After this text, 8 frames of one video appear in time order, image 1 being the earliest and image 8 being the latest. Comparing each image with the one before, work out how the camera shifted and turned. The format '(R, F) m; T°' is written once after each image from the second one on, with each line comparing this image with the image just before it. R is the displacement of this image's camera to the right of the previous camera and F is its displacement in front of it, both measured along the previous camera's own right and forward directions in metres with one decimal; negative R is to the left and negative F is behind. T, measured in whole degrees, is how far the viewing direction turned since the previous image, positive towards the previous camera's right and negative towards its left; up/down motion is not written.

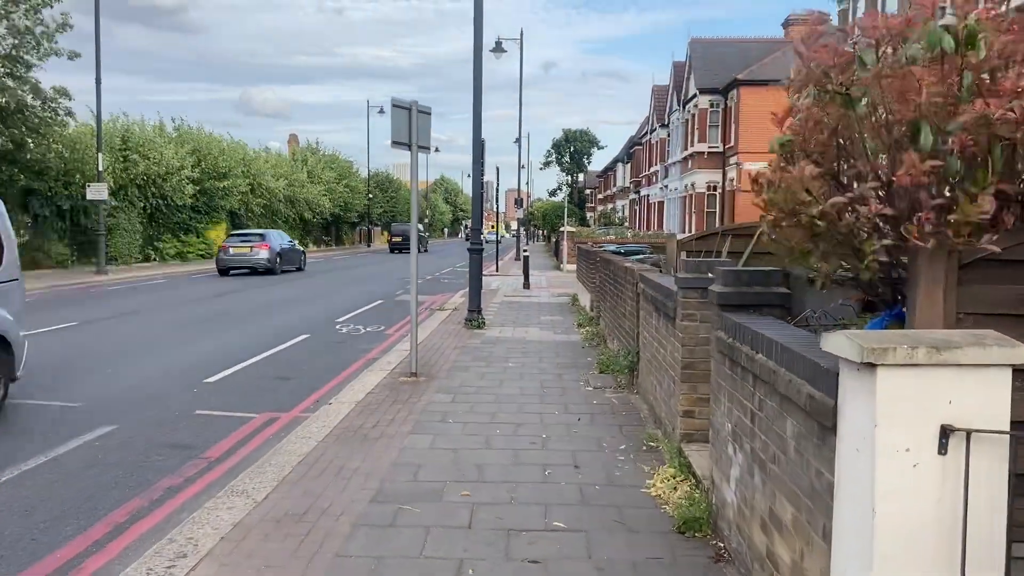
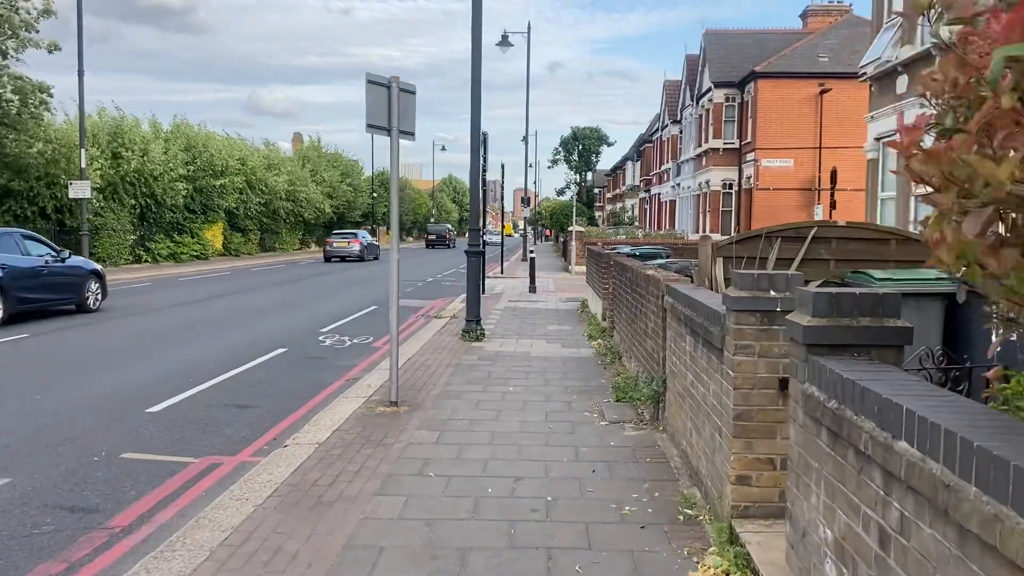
(+0.1, +1.4) m; -1°
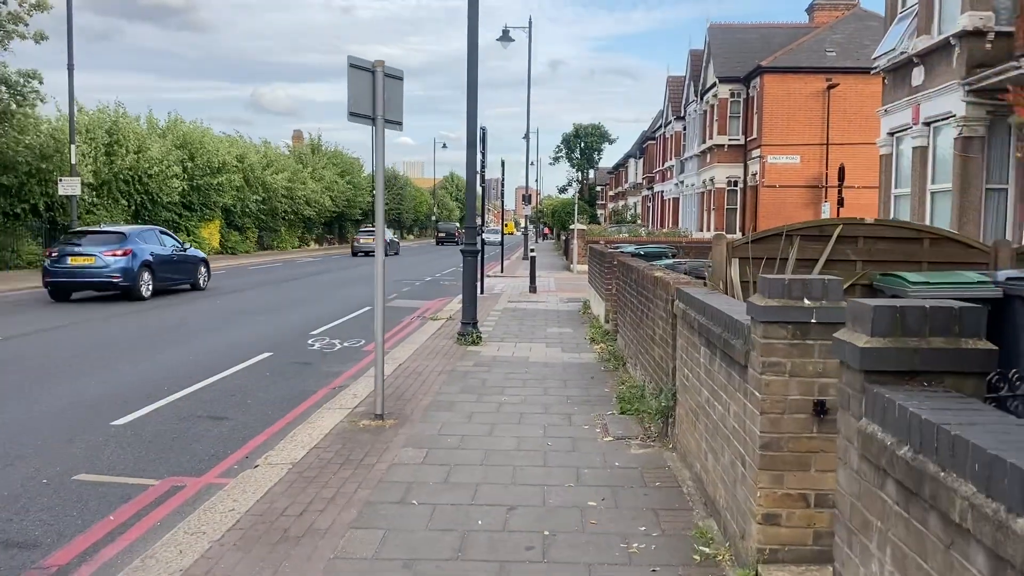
(+0.1, +0.6) m; 0°
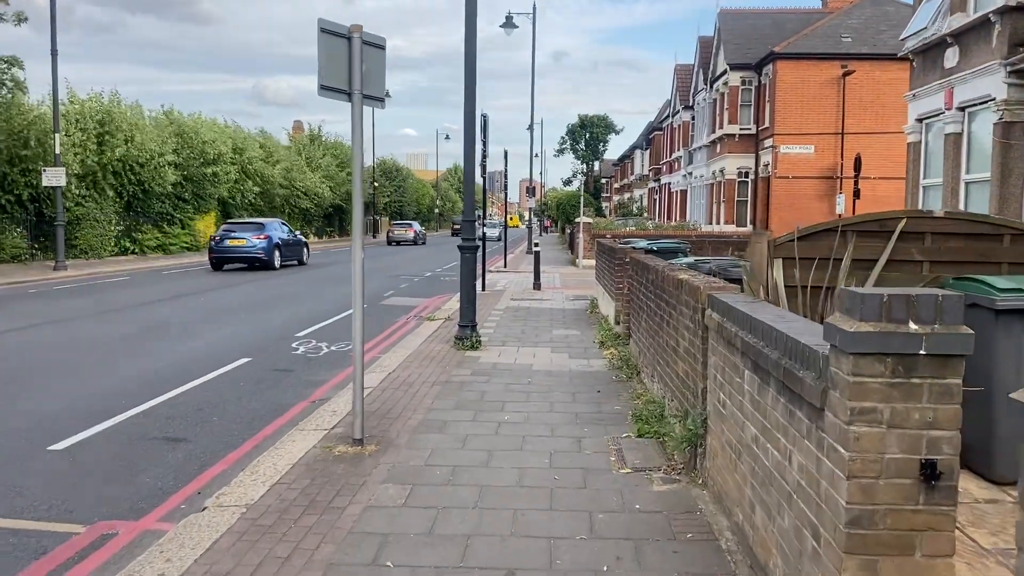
(0.0, +1.0) m; 0°
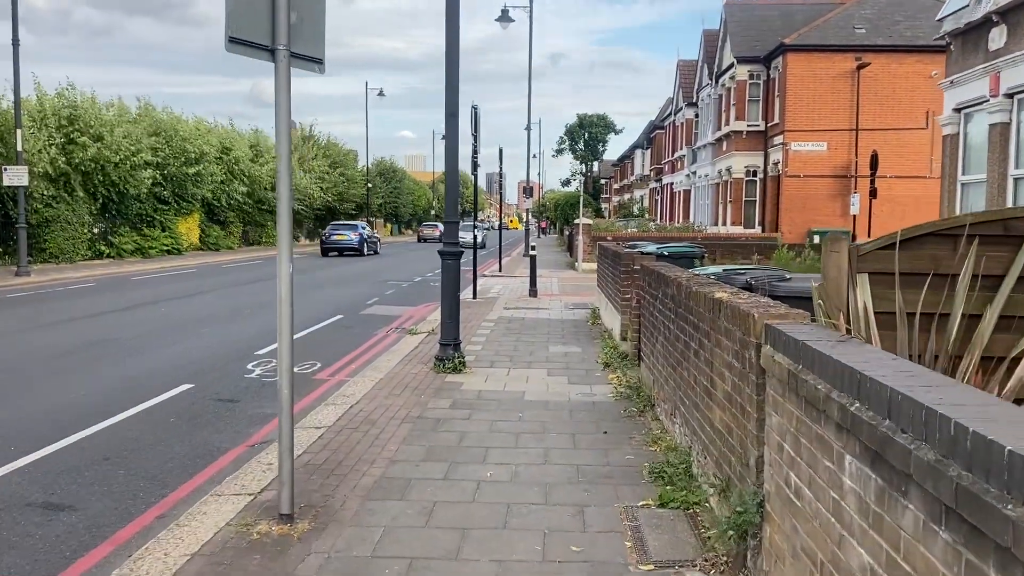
(+0.1, +1.5) m; 0°
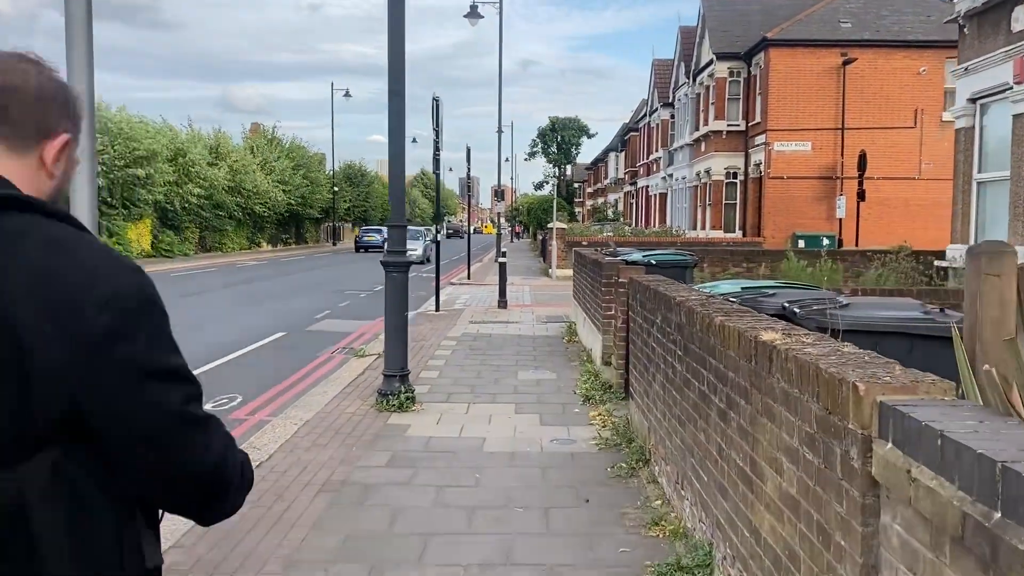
(+0.1, +1.6) m; +2°
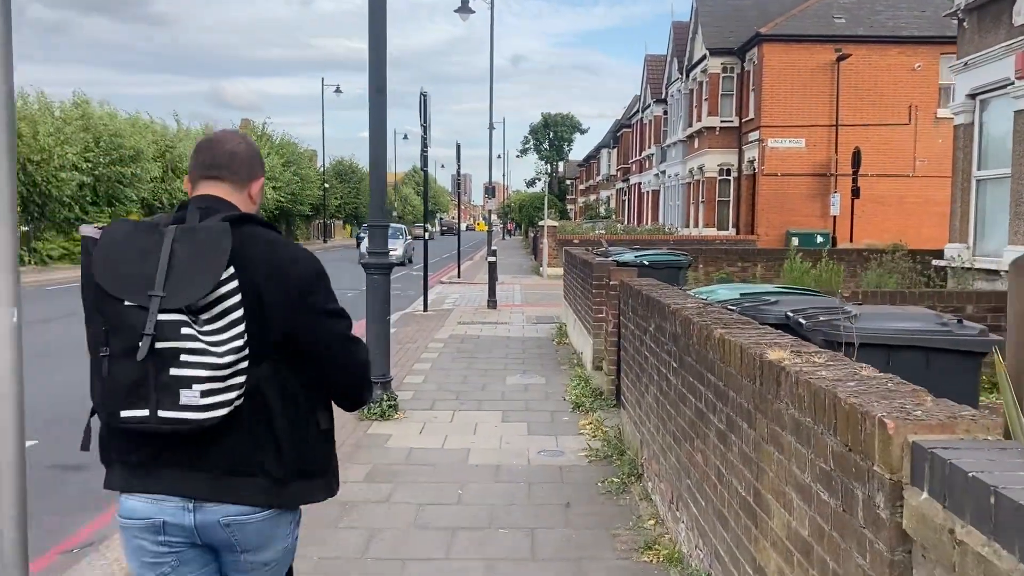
(0.0, +0.3) m; +1°
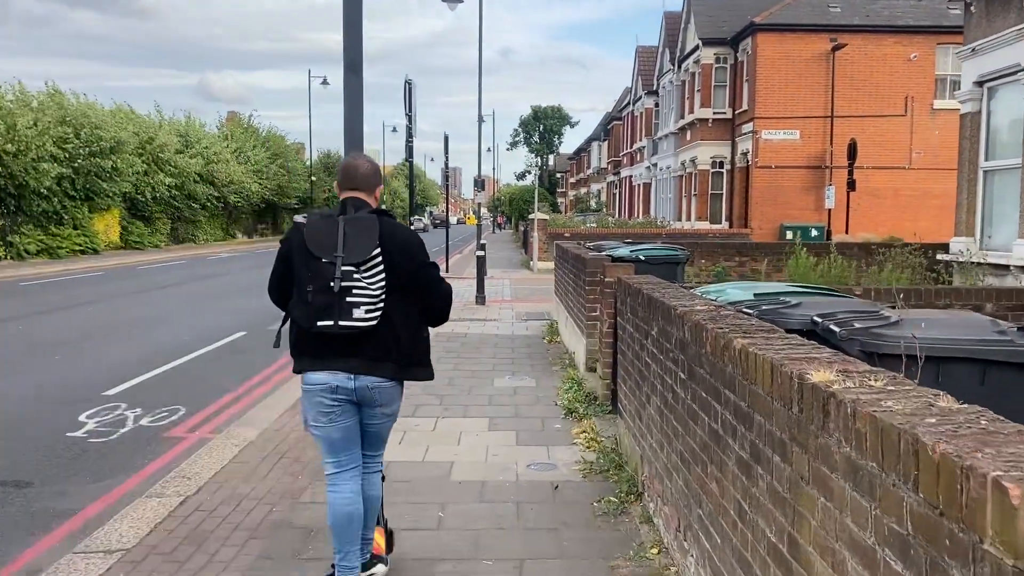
(0.0, +0.5) m; +1°
